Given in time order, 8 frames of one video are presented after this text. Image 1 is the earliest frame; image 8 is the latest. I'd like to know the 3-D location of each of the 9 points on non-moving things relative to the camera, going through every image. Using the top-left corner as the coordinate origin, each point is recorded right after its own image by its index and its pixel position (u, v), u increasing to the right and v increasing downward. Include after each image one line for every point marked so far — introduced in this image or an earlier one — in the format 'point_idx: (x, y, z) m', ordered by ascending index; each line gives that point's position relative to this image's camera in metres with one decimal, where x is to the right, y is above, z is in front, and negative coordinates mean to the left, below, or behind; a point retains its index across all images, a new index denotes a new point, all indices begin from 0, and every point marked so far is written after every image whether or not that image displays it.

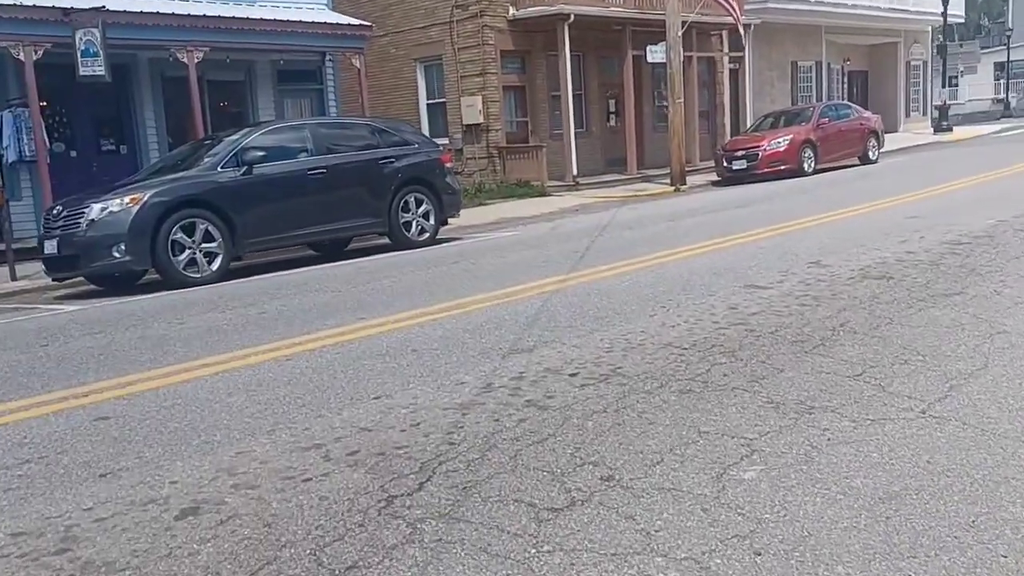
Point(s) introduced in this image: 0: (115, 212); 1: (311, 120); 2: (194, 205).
0: (-4.3, +0.8, +9.8) m
1: (-2.6, +2.2, +11.6) m
2: (-3.6, +0.9, +10.2) m
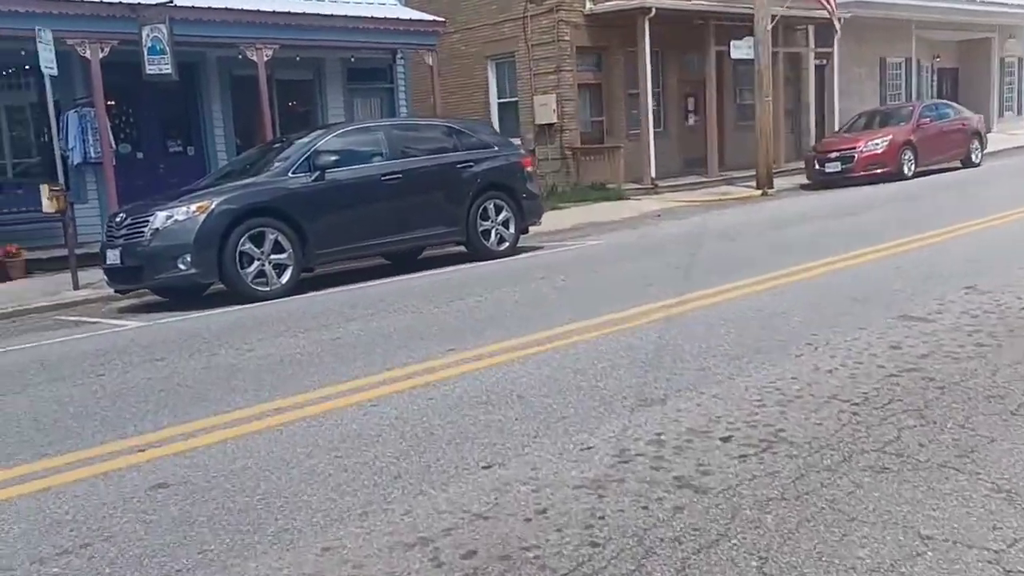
0: (-3.4, +0.7, +9.1) m
1: (-1.5, +2.0, +10.8) m
2: (-2.6, +0.8, +9.5) m
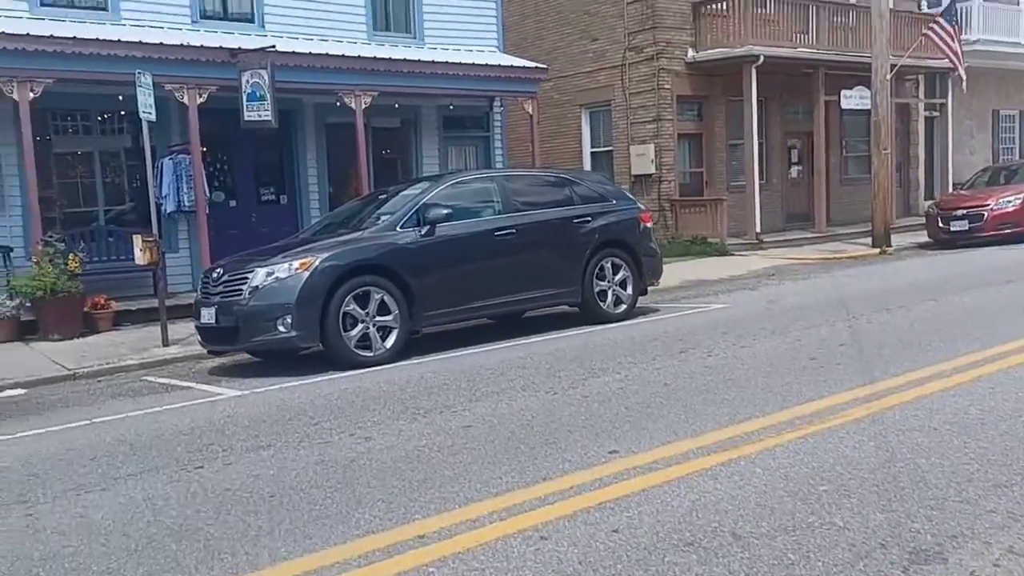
0: (-2.1, +0.1, +8.3) m
1: (-0.1, +1.3, +10.0) m
2: (-1.4, +0.2, +8.7) m
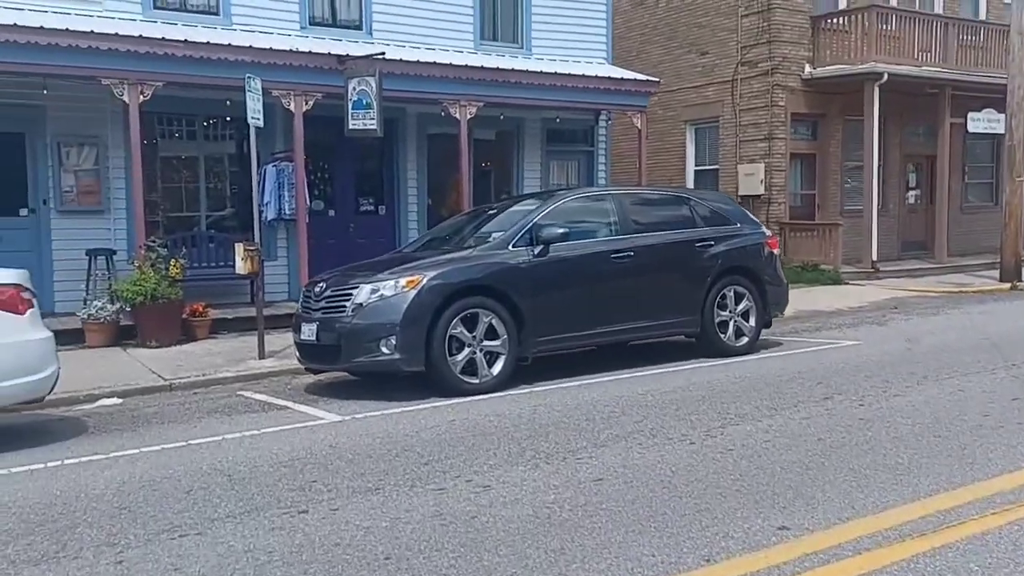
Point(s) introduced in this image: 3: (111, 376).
0: (-1.1, -0.1, +7.8) m
1: (+1.1, +1.0, +9.3) m
2: (-0.3, 0.0, +8.1) m
3: (-4.3, -0.9, +9.7) m
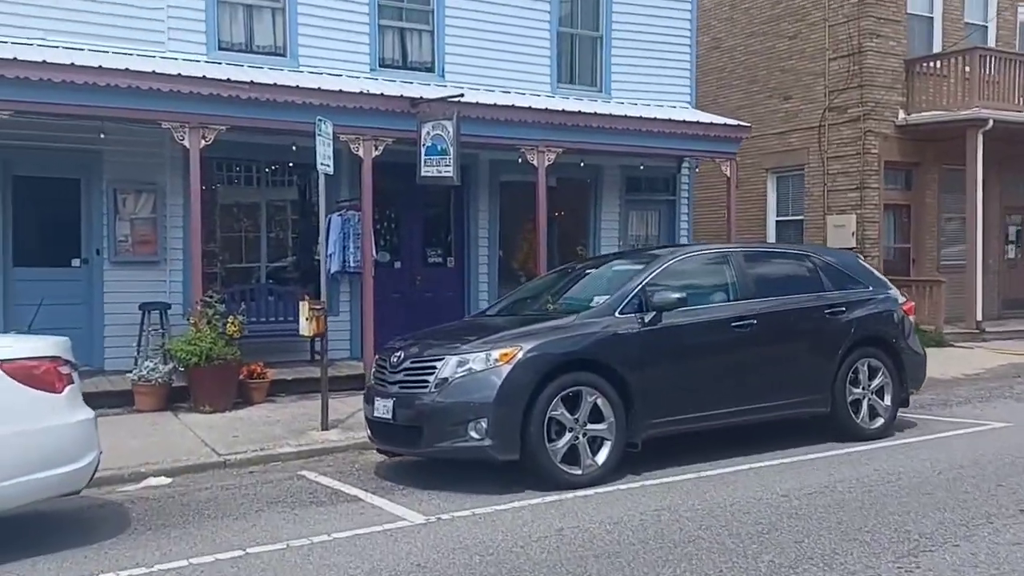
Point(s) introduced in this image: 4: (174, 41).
0: (-0.3, -0.6, +6.7) m
1: (+2.0, +0.4, +8.1) m
2: (+0.5, -0.6, +7.0) m
3: (-3.4, -1.6, +8.7) m
4: (-4.5, +3.3, +12.0) m
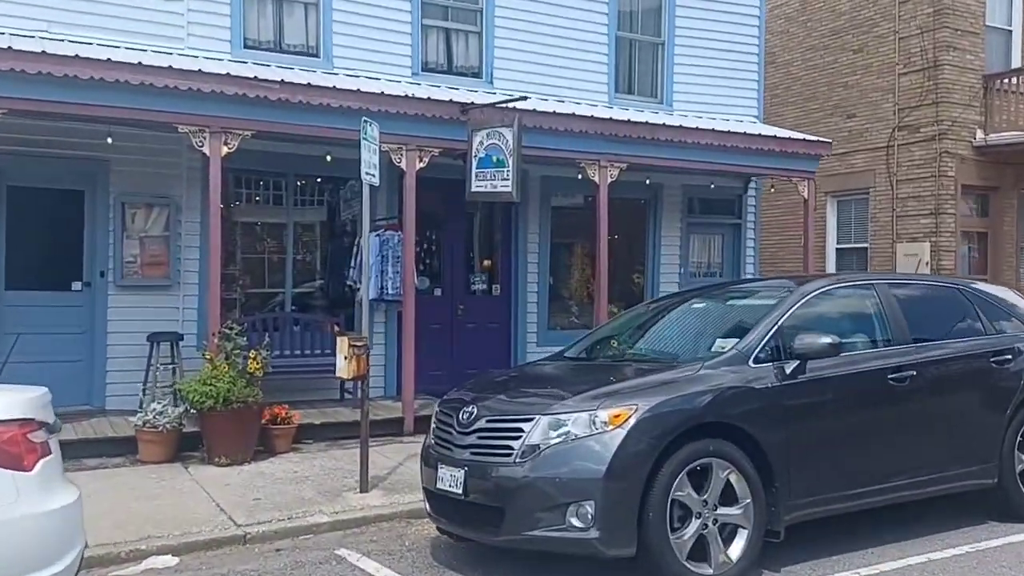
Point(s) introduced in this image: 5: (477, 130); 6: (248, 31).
0: (+0.4, -0.9, +5.2) m
1: (+2.7, +0.1, +6.6) m
2: (+1.2, -0.9, +5.4) m
3: (-2.7, -1.8, +7.1) m
4: (-3.8, +3.0, +10.6) m
5: (-0.4, +1.8, +10.2) m
6: (-3.2, +3.1, +11.0) m
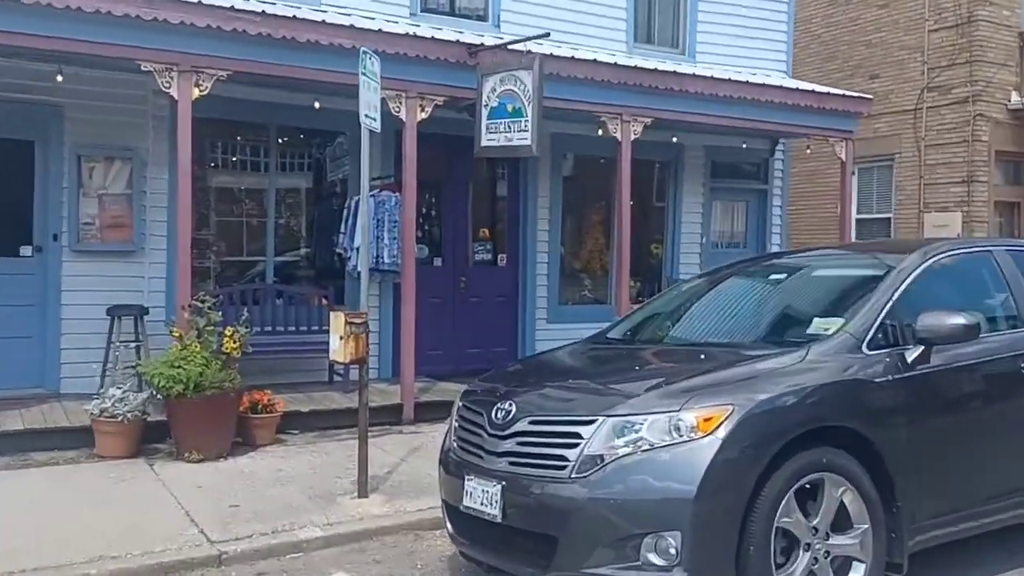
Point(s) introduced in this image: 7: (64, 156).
0: (+0.6, -0.7, +4.0) m
1: (+2.9, +0.3, +5.3) m
2: (+1.4, -0.7, +4.2) m
3: (-2.5, -1.6, +5.9) m
4: (-3.6, +3.3, +9.2) m
5: (-0.3, +2.1, +8.9) m
6: (-3.1, +3.5, +9.5) m
7: (-4.4, +1.3, +8.8) m
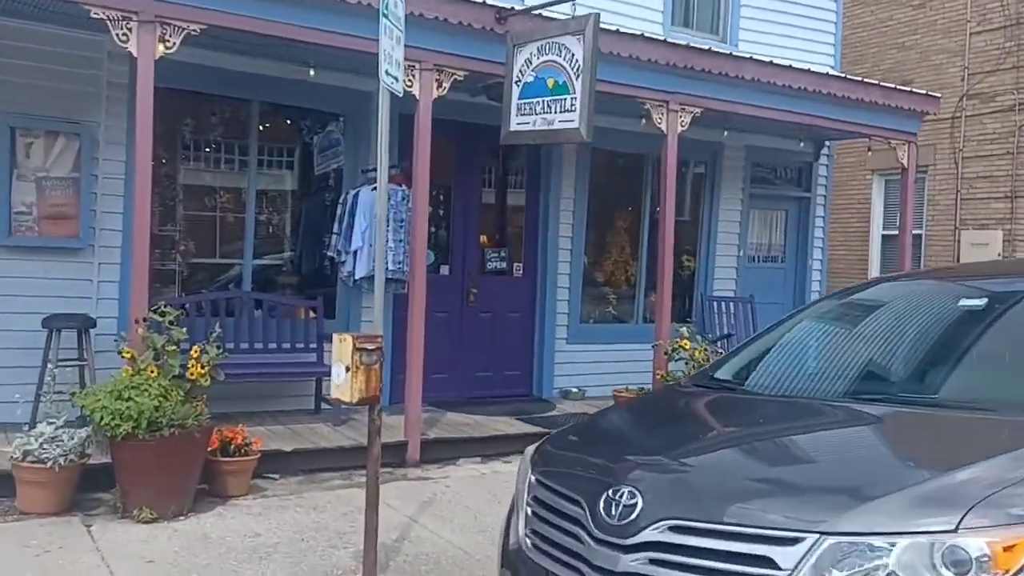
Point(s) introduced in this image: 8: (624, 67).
0: (+1.0, -0.8, +2.4) m
1: (+3.3, +0.1, +3.9) m
2: (+1.8, -0.8, +2.7) m
3: (-2.2, -1.6, +4.2) m
4: (-3.3, +3.3, +7.5) m
5: (+0.1, +2.0, +7.3) m
6: (-2.7, +3.4, +7.9) m
7: (-4.1, +1.3, +7.1) m
8: (+1.0, +2.1, +8.4) m
